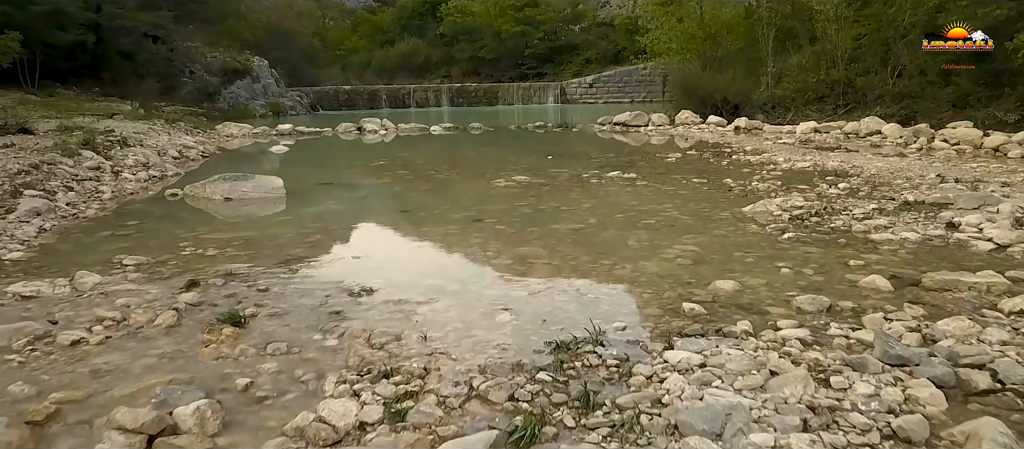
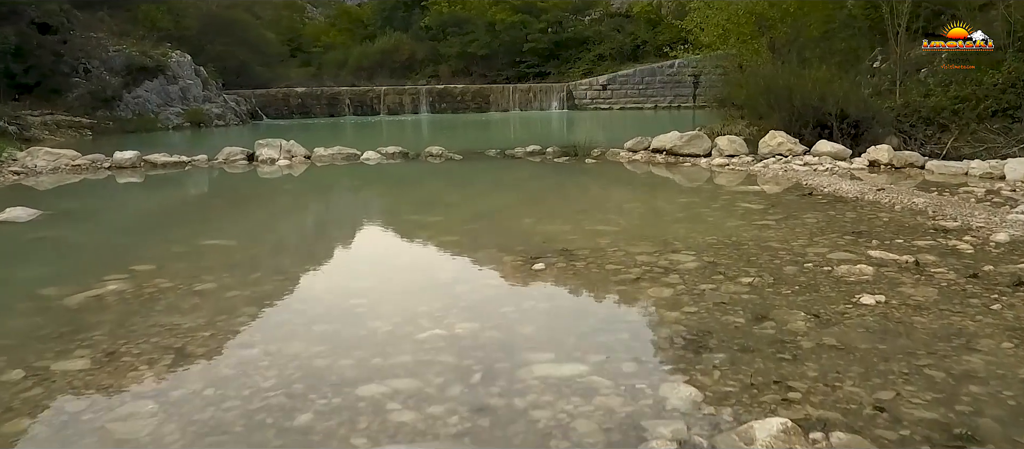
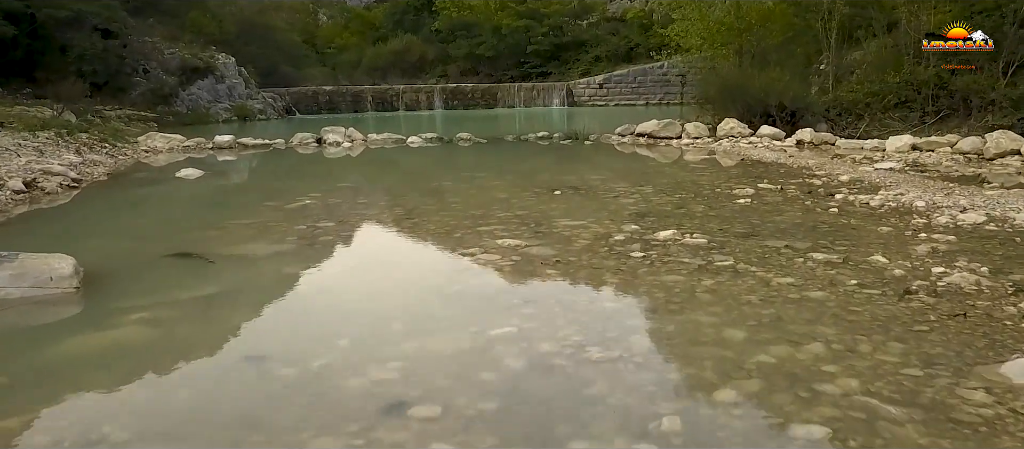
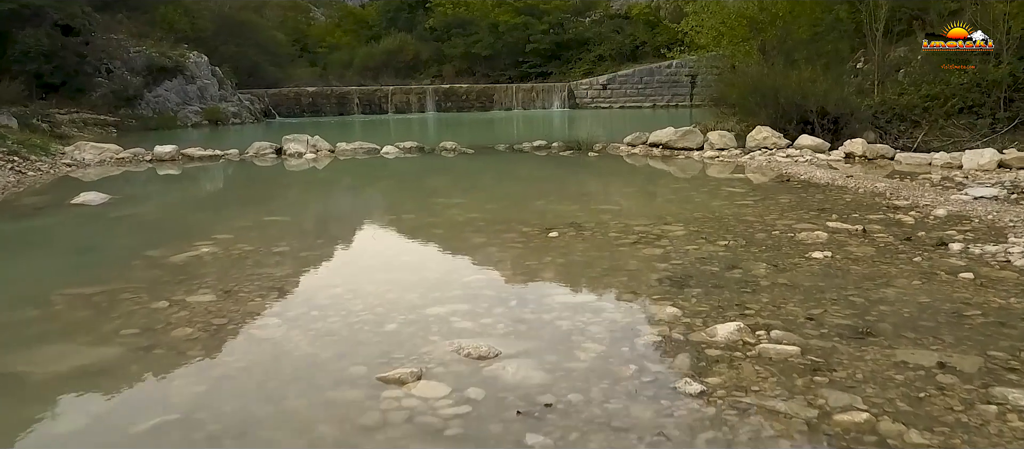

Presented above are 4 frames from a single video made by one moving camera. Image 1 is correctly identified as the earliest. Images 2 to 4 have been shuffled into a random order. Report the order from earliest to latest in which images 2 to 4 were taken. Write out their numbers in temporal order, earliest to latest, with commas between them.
3, 4, 2
